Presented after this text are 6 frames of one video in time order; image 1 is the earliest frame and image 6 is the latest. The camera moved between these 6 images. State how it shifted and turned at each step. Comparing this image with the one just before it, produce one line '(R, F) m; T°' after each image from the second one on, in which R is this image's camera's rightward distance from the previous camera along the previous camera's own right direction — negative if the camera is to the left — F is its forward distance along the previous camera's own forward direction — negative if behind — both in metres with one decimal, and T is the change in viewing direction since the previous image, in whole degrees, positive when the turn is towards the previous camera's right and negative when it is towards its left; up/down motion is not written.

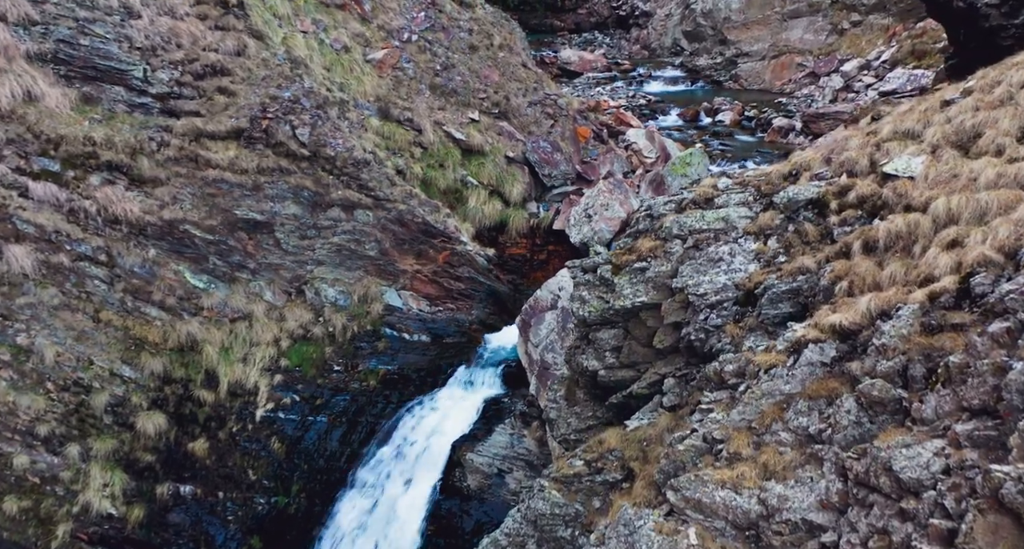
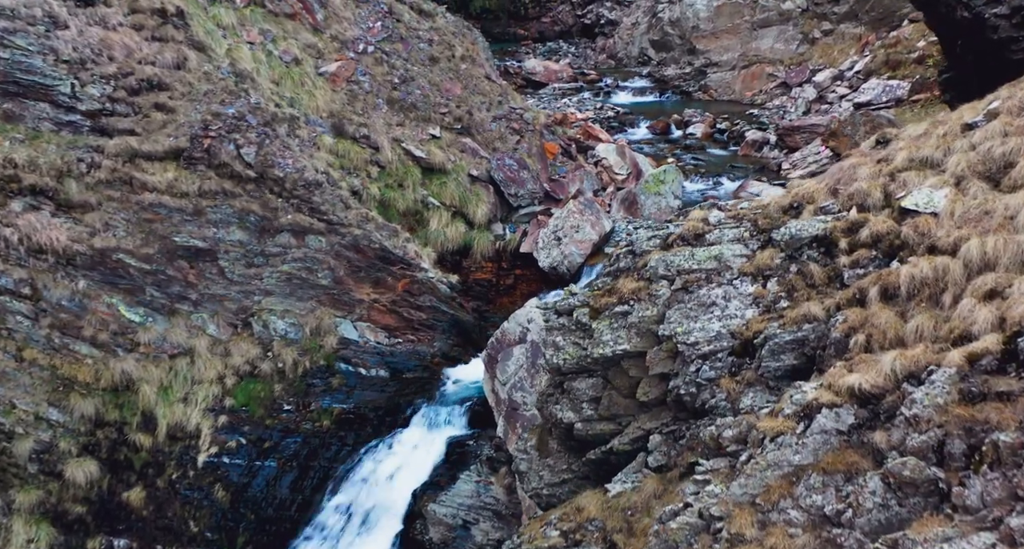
(0.0, +0.8) m; +2°
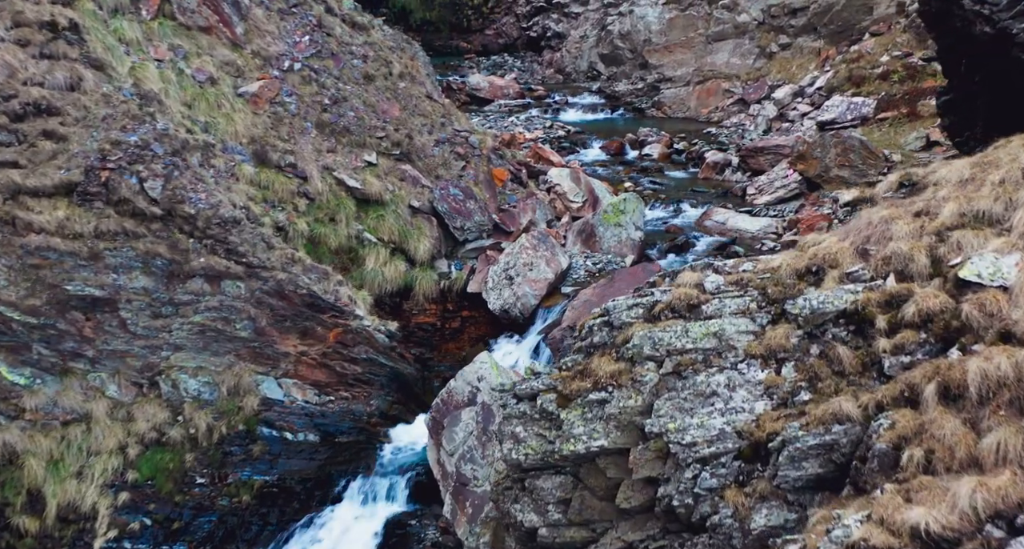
(0.0, +1.3) m; +4°
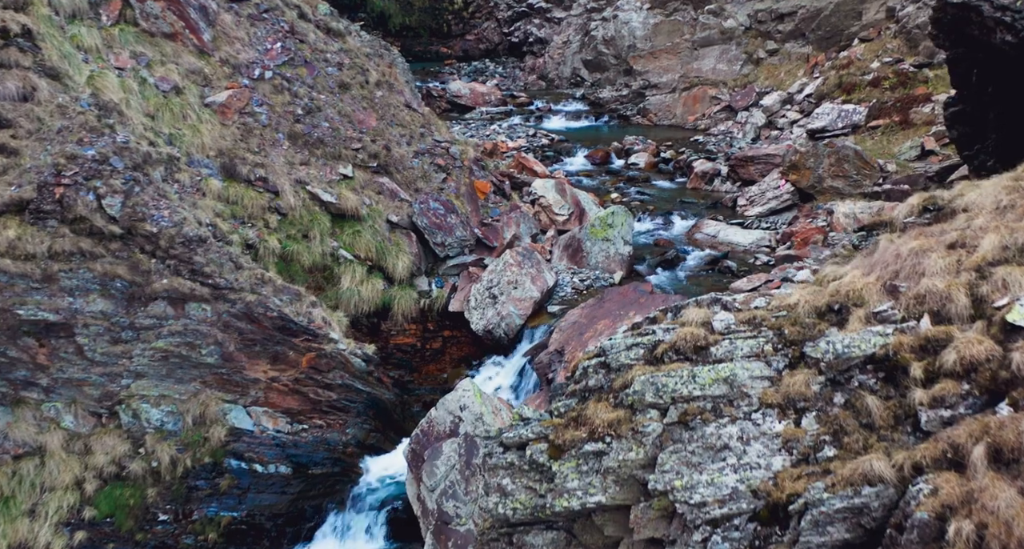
(0.0, +0.5) m; +1°
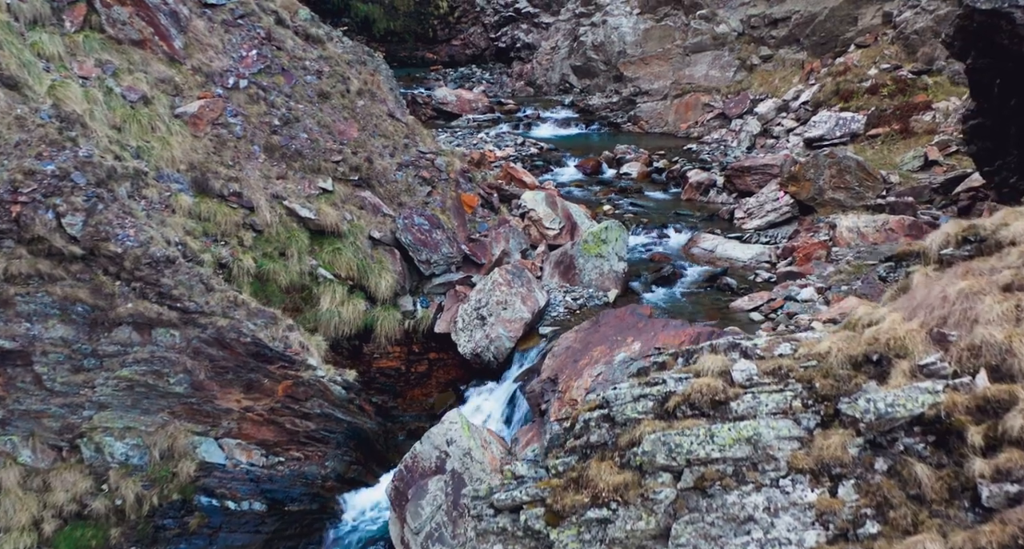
(0.0, +0.5) m; +1°
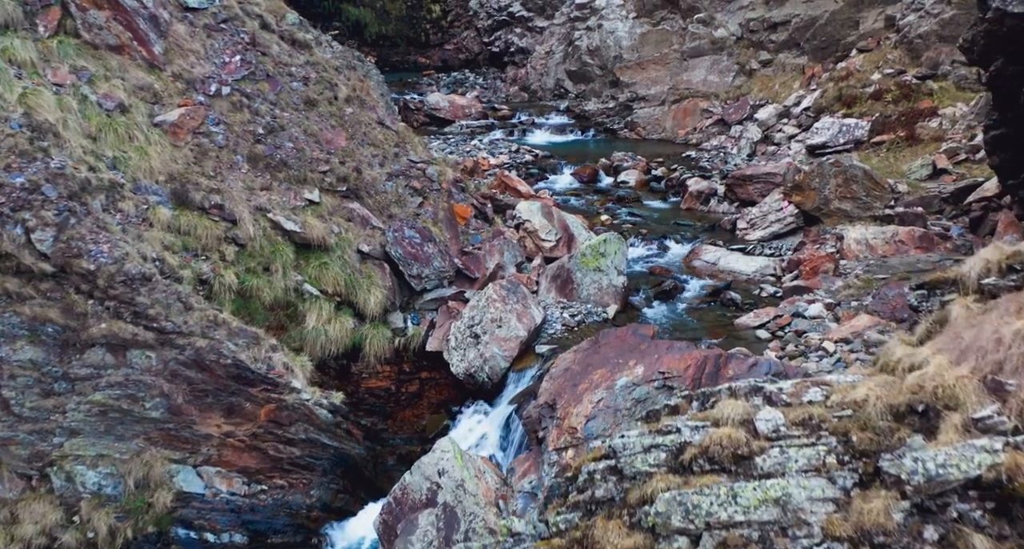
(0.0, +0.4) m; 0°
